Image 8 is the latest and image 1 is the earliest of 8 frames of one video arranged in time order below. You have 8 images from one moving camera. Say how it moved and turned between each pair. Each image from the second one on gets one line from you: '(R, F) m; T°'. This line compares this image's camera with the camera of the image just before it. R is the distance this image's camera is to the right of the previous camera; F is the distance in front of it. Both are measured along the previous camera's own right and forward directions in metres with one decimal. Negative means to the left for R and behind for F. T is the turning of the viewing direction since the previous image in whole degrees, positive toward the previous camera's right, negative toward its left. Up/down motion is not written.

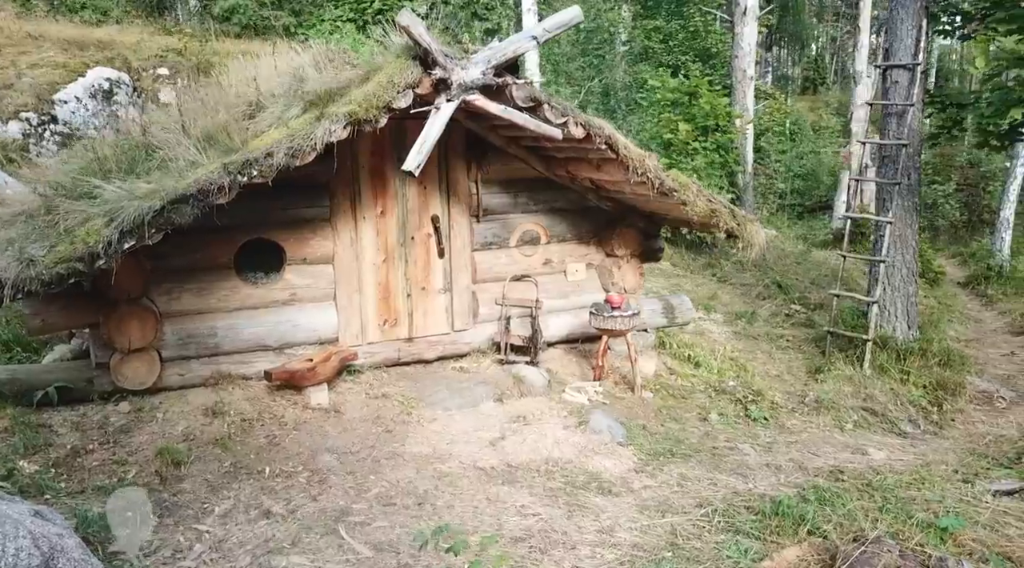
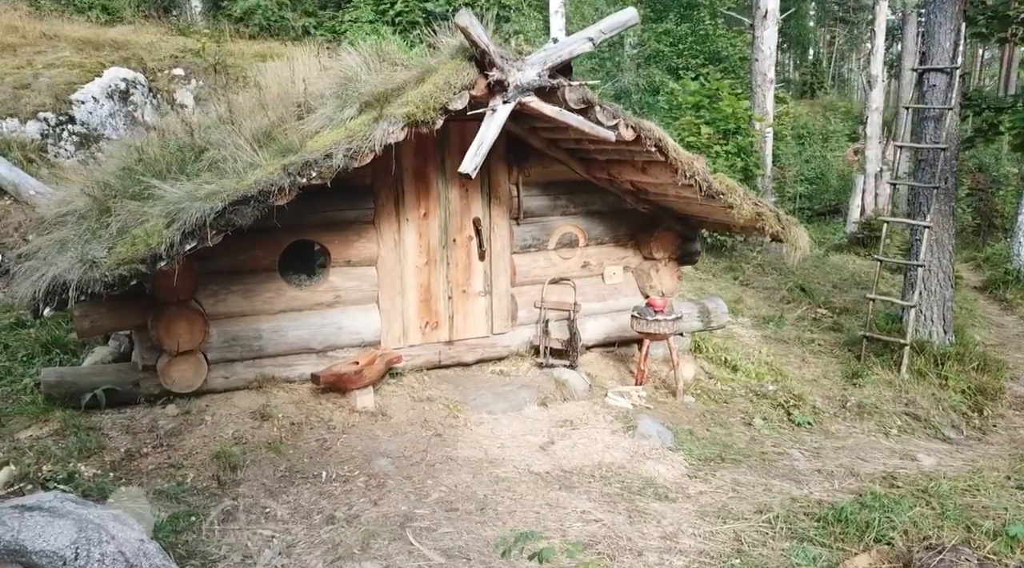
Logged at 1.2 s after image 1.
(-0.4, 0.0) m; 0°
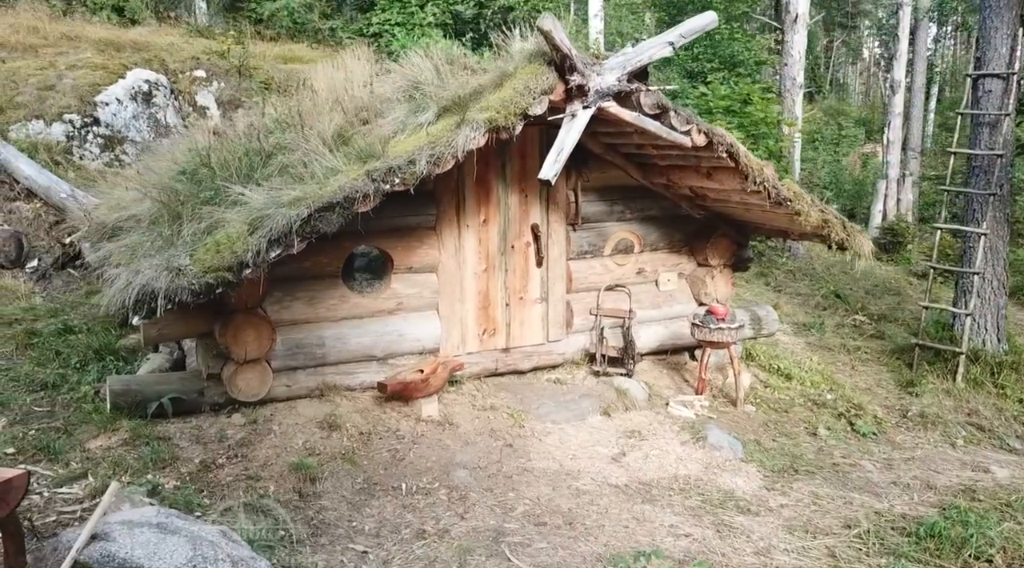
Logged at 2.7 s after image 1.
(-0.5, +0.1) m; 0°
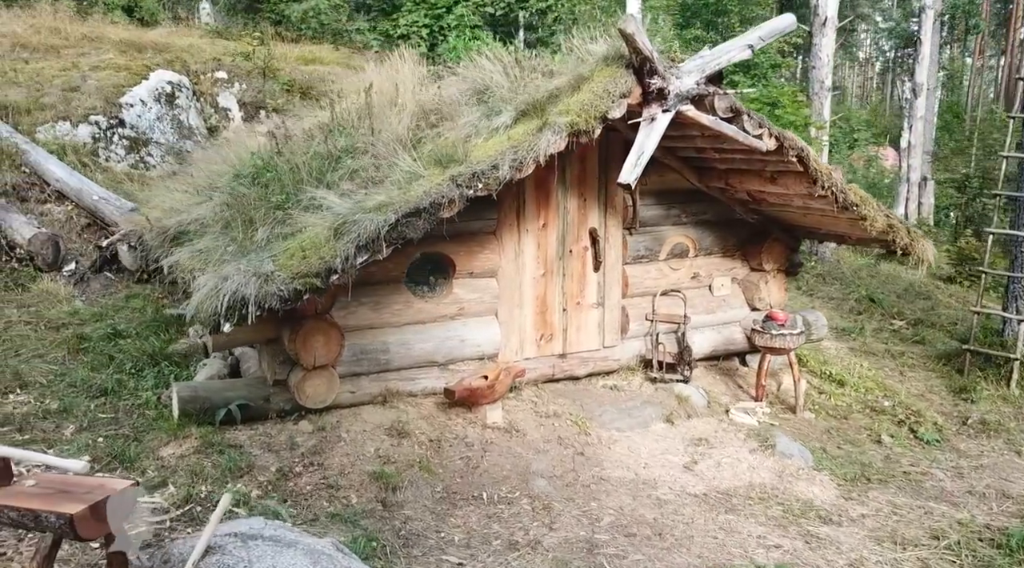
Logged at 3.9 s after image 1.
(-0.5, +0.1) m; 0°
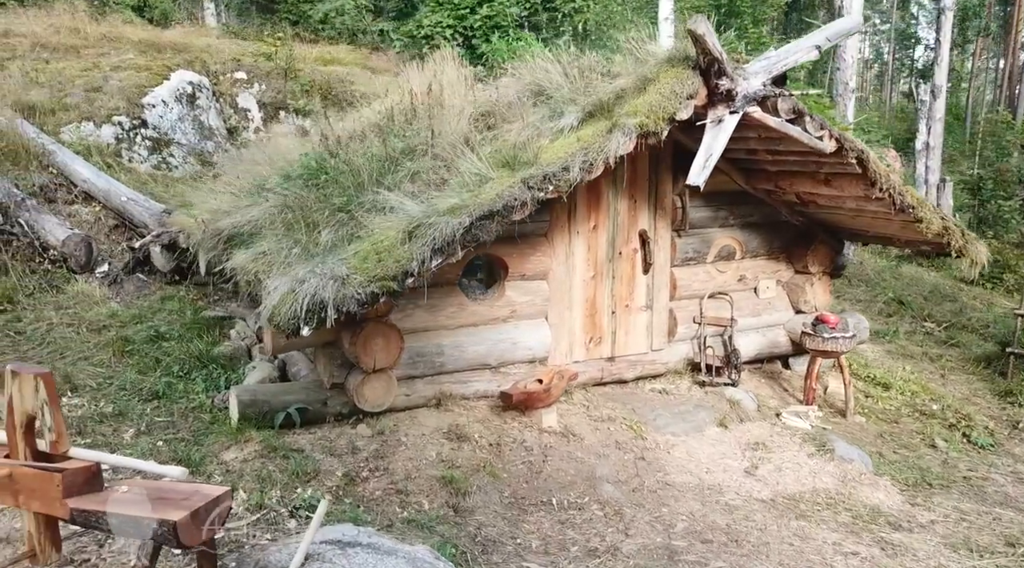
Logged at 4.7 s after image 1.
(-0.4, +0.1) m; 0°
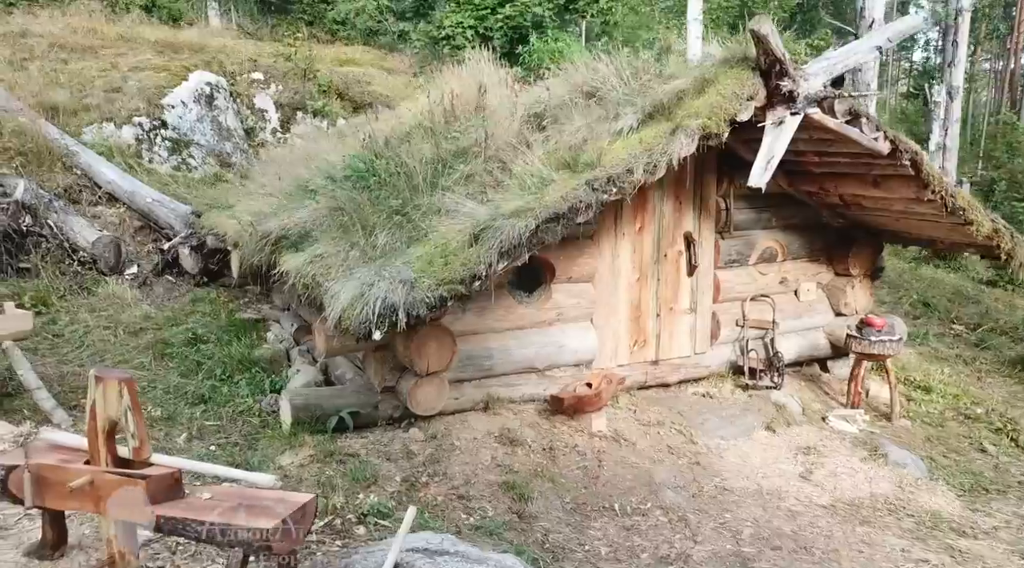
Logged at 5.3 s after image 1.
(-0.4, +0.1) m; 0°
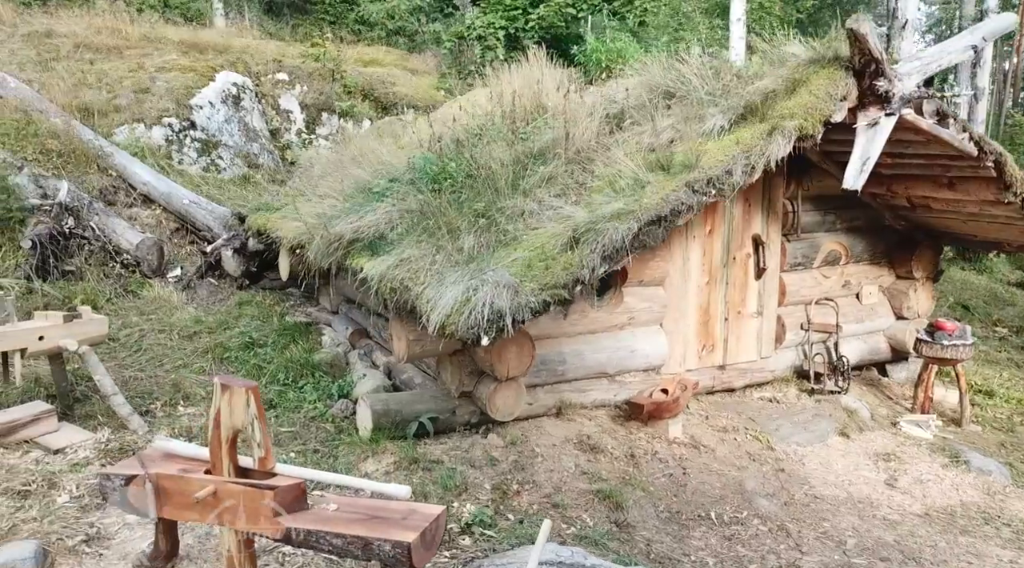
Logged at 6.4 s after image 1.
(-0.5, +0.1) m; 0°
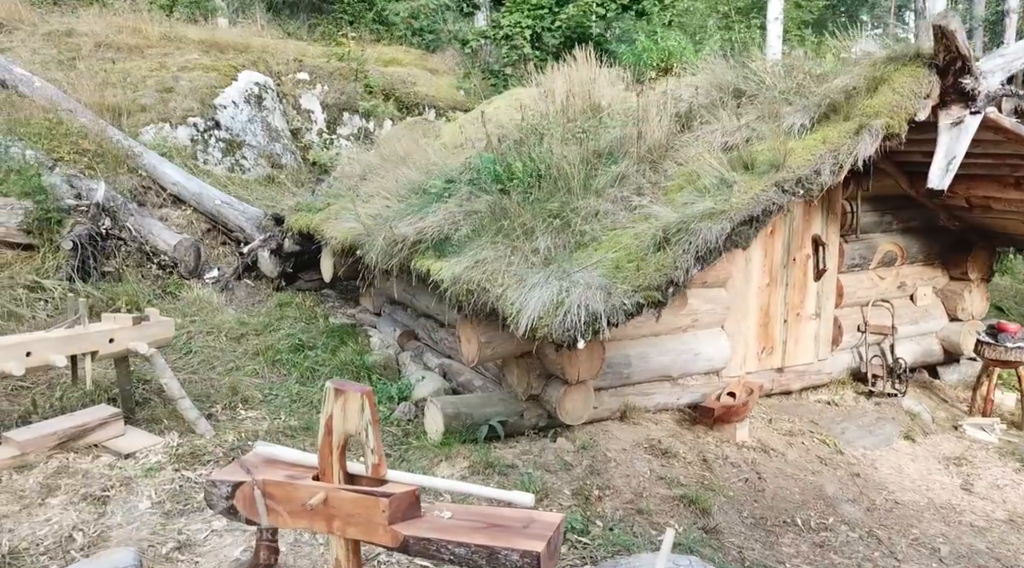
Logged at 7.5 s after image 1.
(-0.5, +0.1) m; 0°
